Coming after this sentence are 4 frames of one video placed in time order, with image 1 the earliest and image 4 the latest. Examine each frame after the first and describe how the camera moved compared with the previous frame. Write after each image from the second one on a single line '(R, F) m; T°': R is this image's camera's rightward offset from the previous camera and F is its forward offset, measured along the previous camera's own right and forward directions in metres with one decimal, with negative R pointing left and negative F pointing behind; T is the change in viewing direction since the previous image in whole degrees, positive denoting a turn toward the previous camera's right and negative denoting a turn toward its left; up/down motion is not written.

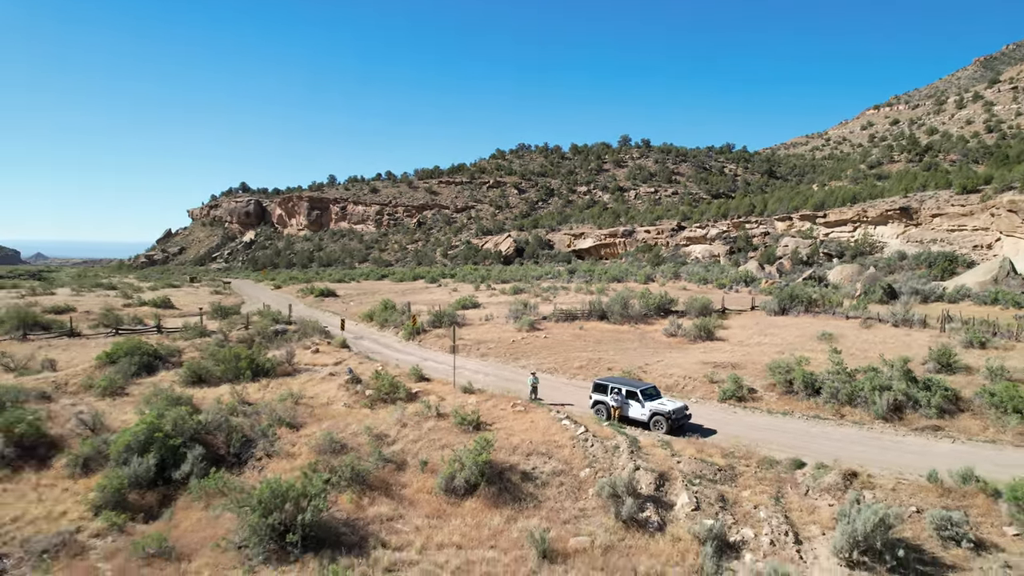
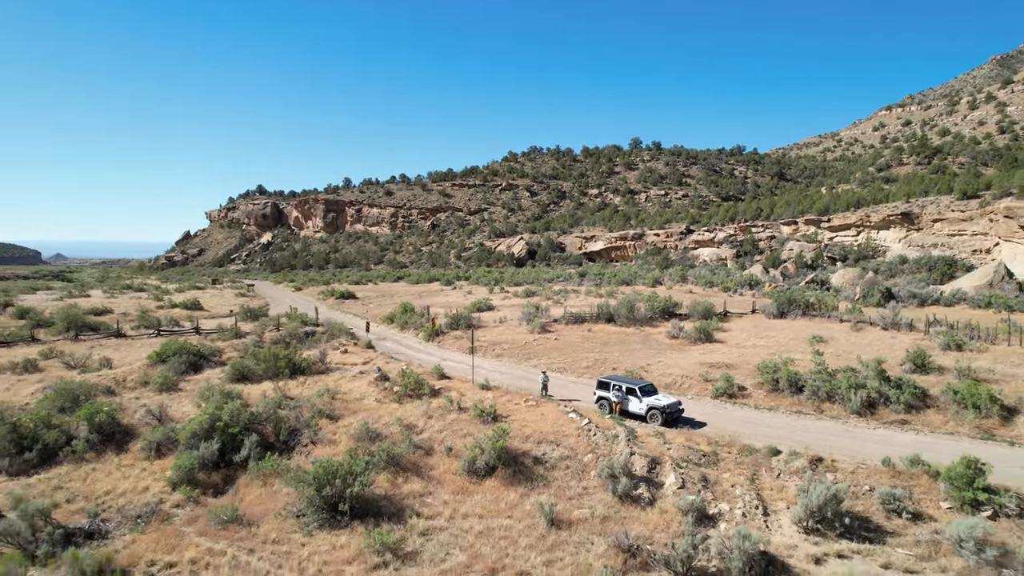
(-0.1, -1.3) m; -1°
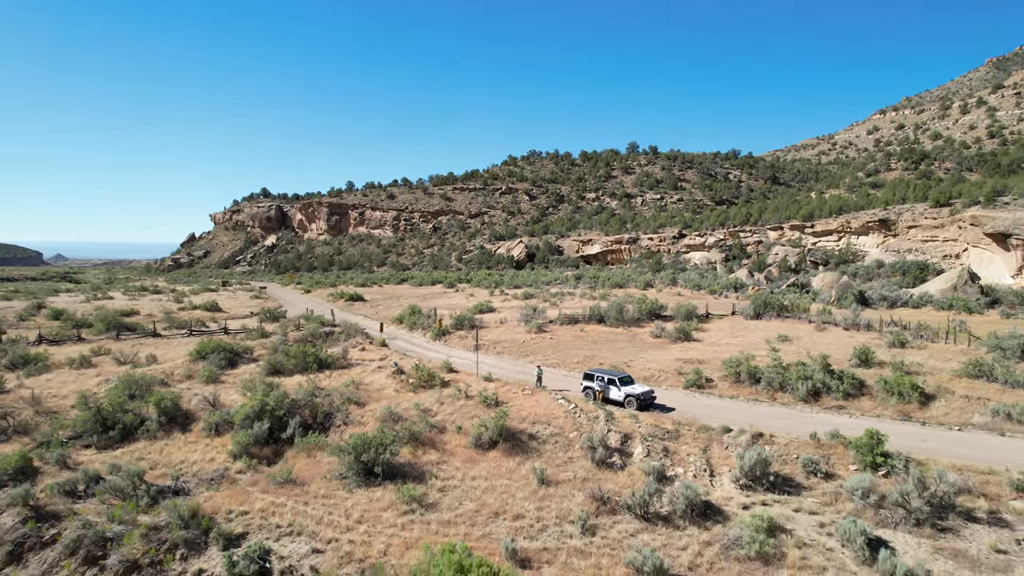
(0.0, -2.0) m; 0°
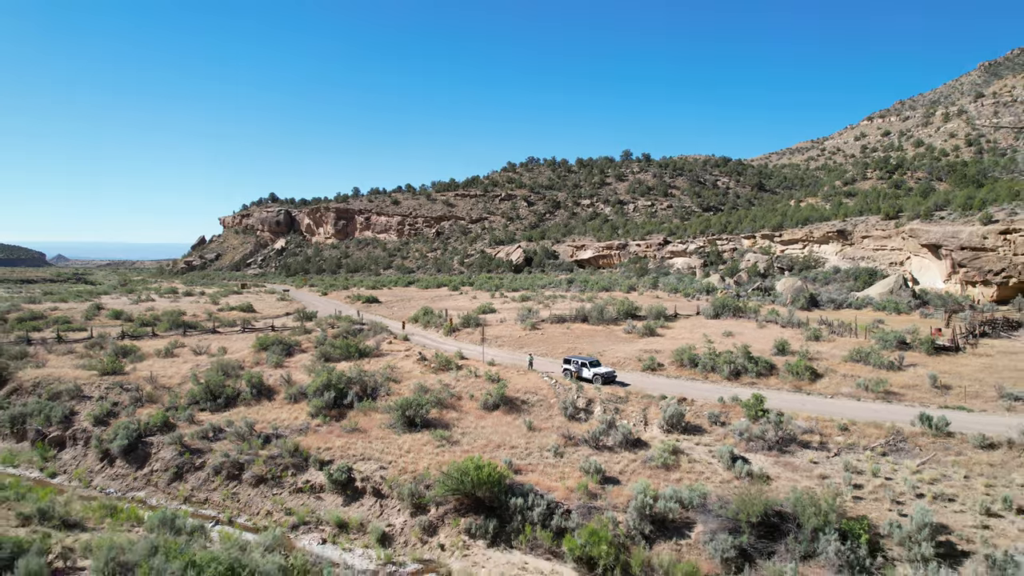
(+0.1, -4.4) m; 0°
